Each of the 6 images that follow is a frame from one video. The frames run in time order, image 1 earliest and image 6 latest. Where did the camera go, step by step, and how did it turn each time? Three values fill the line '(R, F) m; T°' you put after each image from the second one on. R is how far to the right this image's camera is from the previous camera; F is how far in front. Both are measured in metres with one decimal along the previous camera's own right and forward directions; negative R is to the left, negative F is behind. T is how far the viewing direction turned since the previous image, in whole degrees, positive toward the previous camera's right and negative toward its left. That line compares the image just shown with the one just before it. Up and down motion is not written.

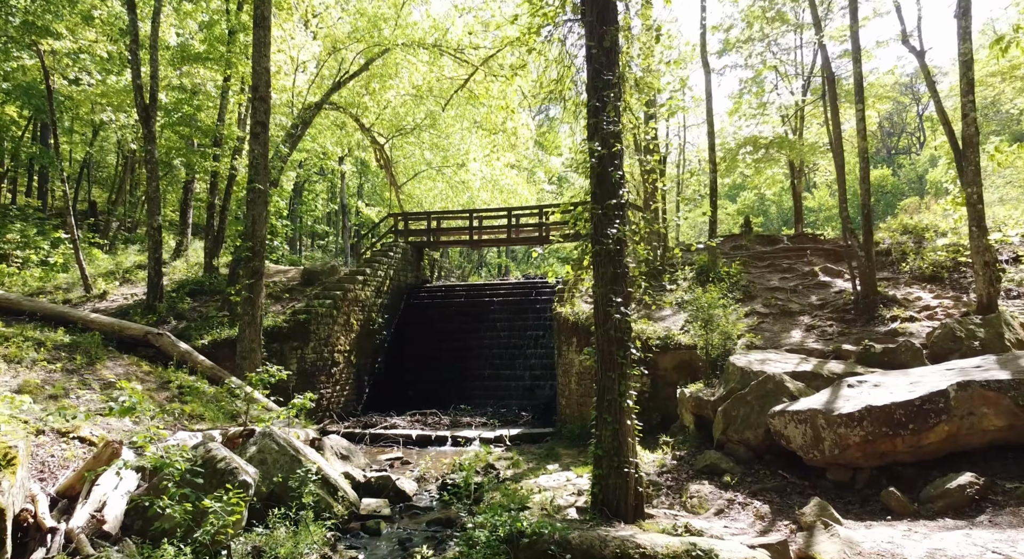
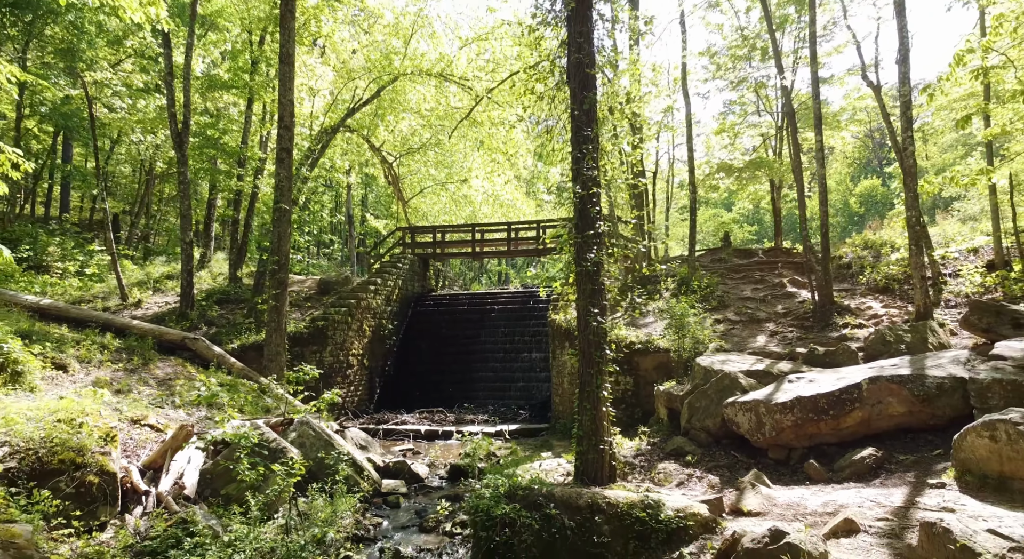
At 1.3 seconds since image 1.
(0.0, -1.3) m; 0°
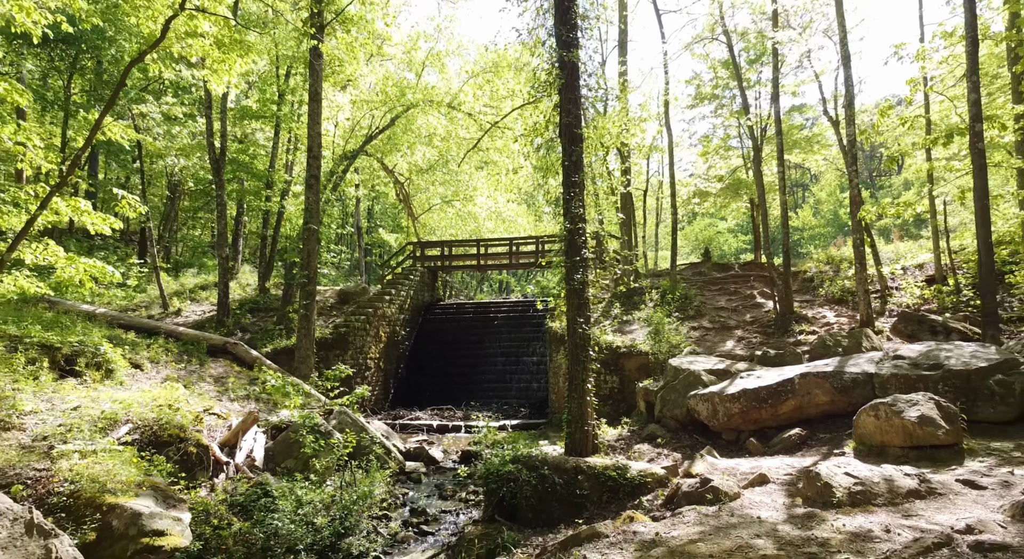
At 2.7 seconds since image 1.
(0.0, -1.7) m; 0°
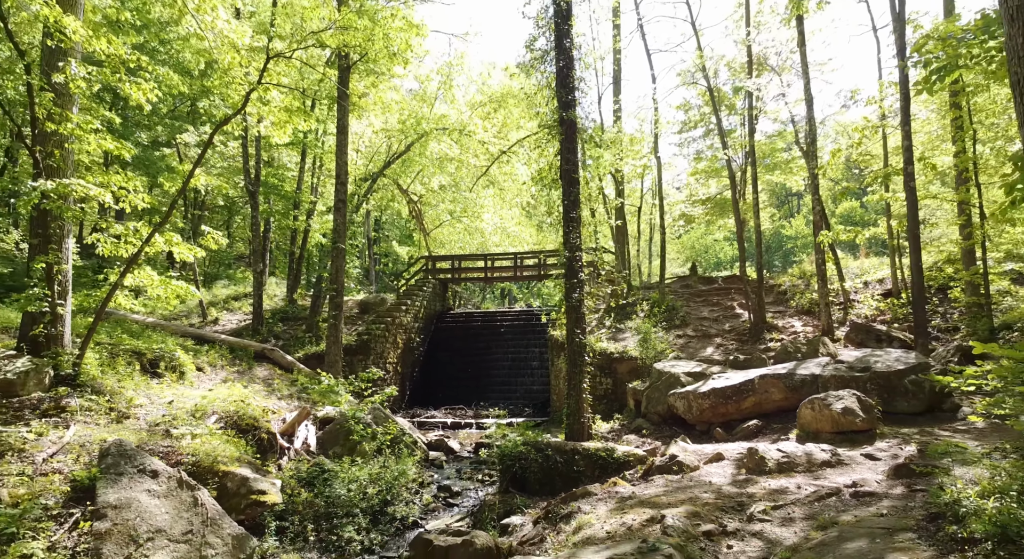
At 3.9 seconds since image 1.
(-0.1, -1.8) m; 0°
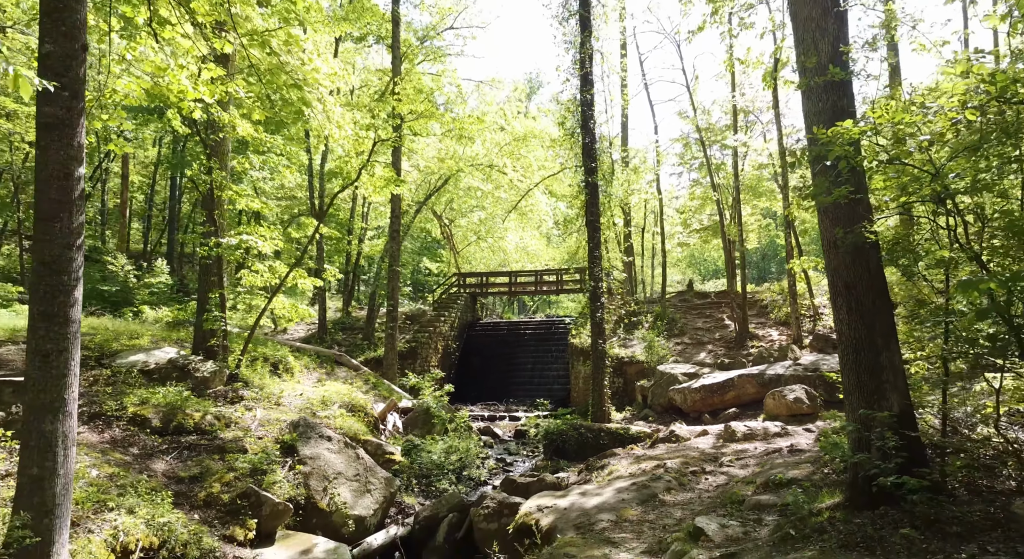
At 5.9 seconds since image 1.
(-0.7, -3.2) m; 0°
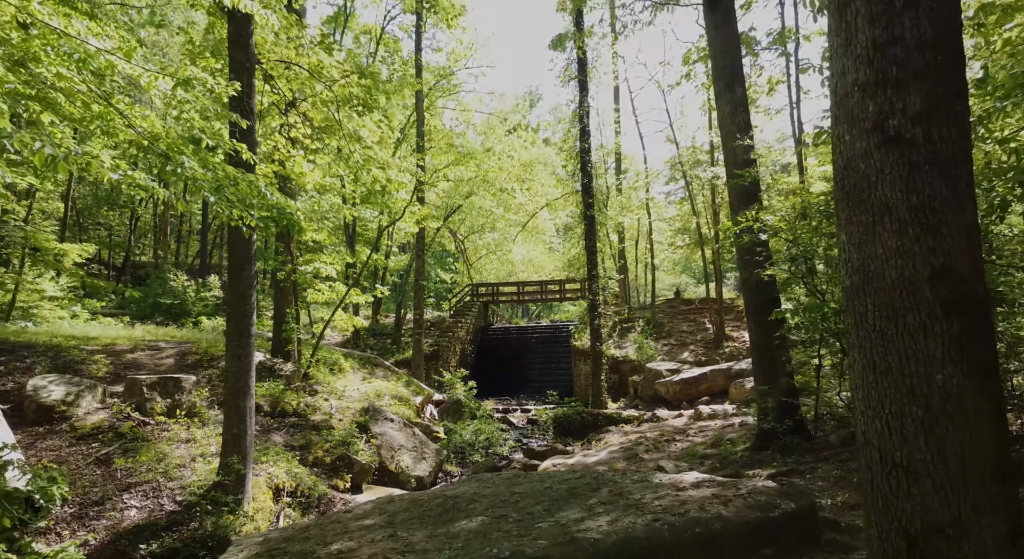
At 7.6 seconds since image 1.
(-0.3, -3.0) m; 0°
